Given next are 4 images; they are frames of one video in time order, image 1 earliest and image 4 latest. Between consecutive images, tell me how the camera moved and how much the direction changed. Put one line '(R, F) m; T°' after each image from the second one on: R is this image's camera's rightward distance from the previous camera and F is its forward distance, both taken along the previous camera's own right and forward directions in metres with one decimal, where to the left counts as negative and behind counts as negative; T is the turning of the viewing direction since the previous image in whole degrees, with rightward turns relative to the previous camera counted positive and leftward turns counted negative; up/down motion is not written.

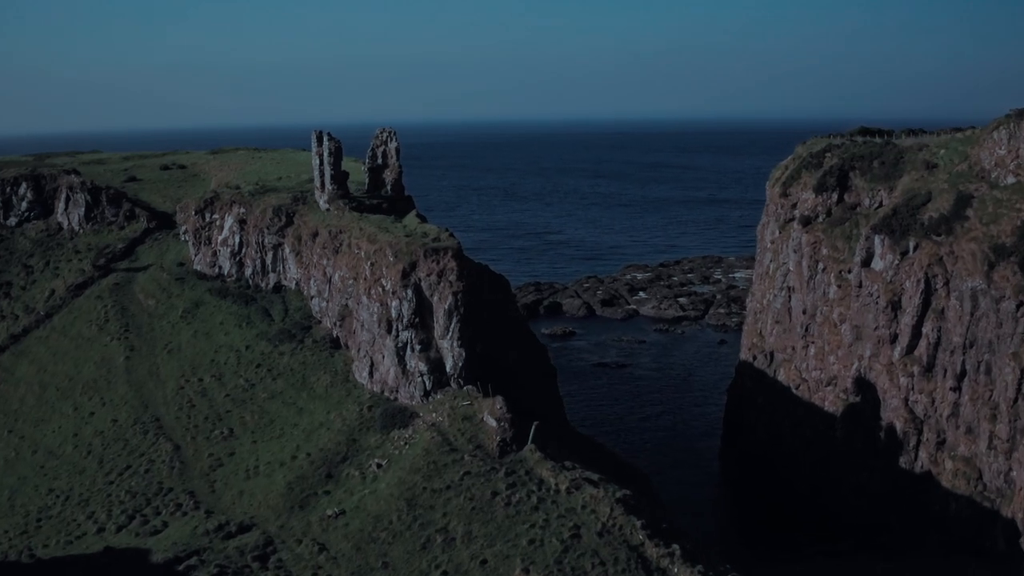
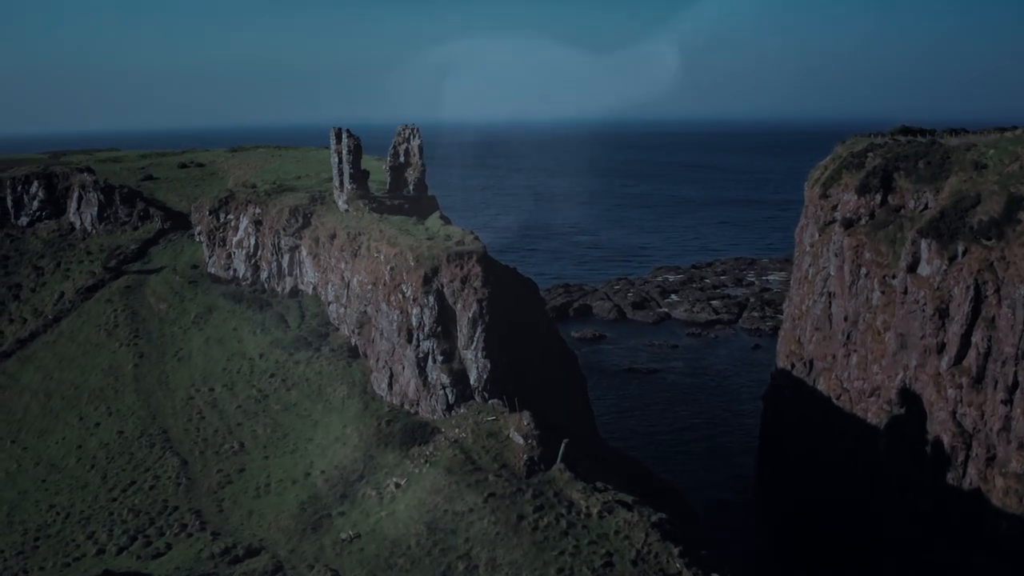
(-0.2, +3.1) m; -2°
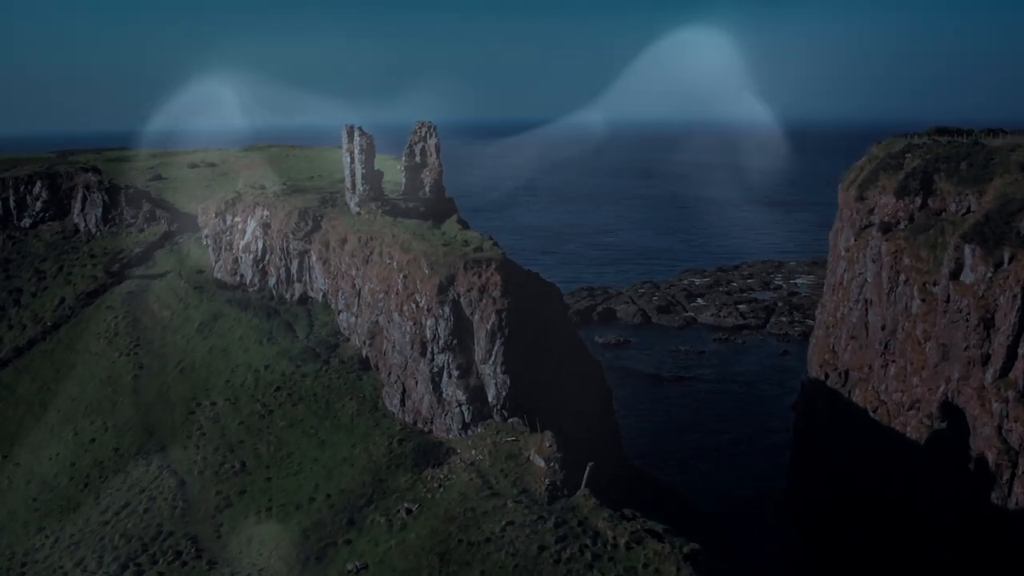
(0.0, +3.1) m; -2°
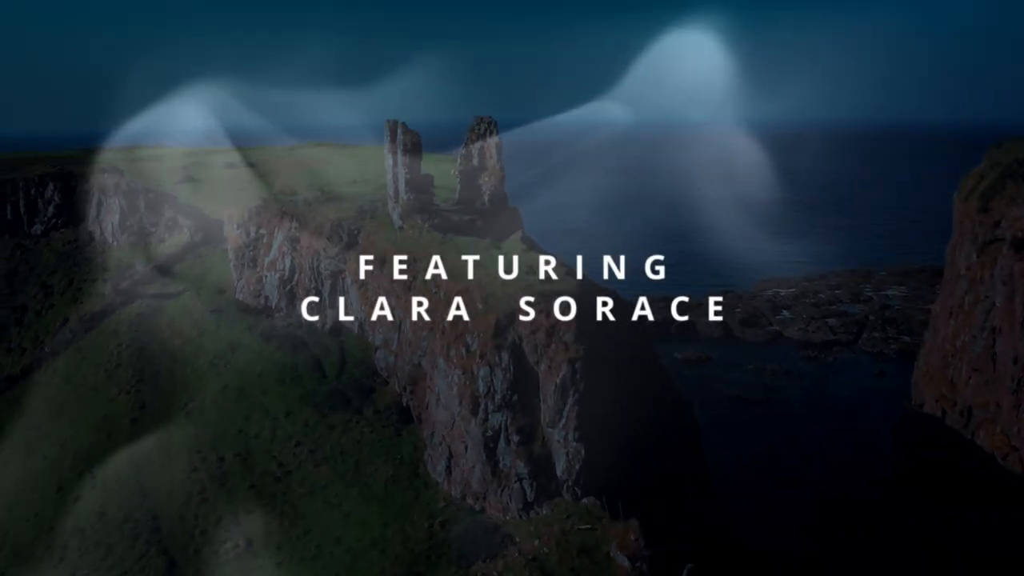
(-0.7, +8.8) m; -5°
